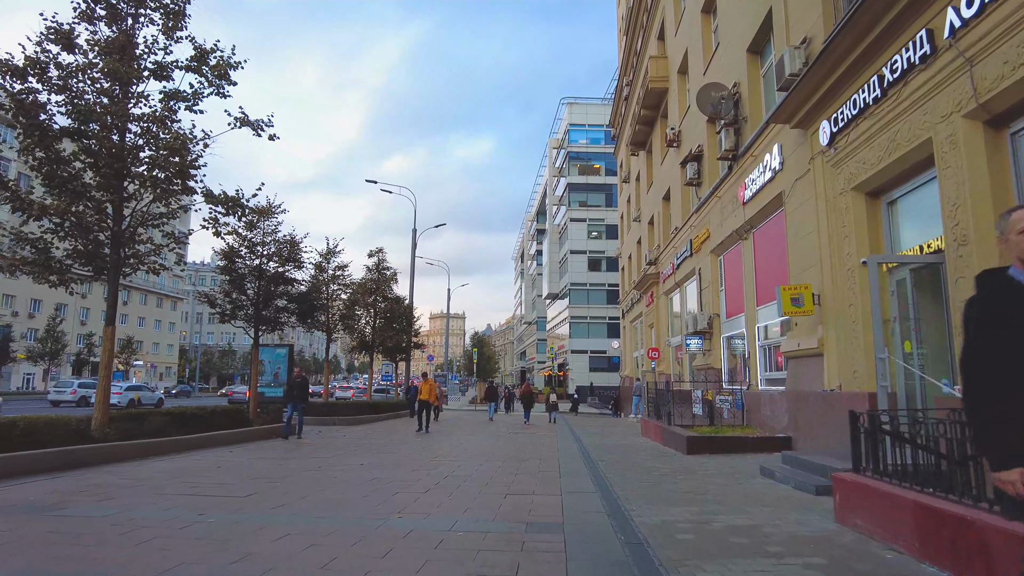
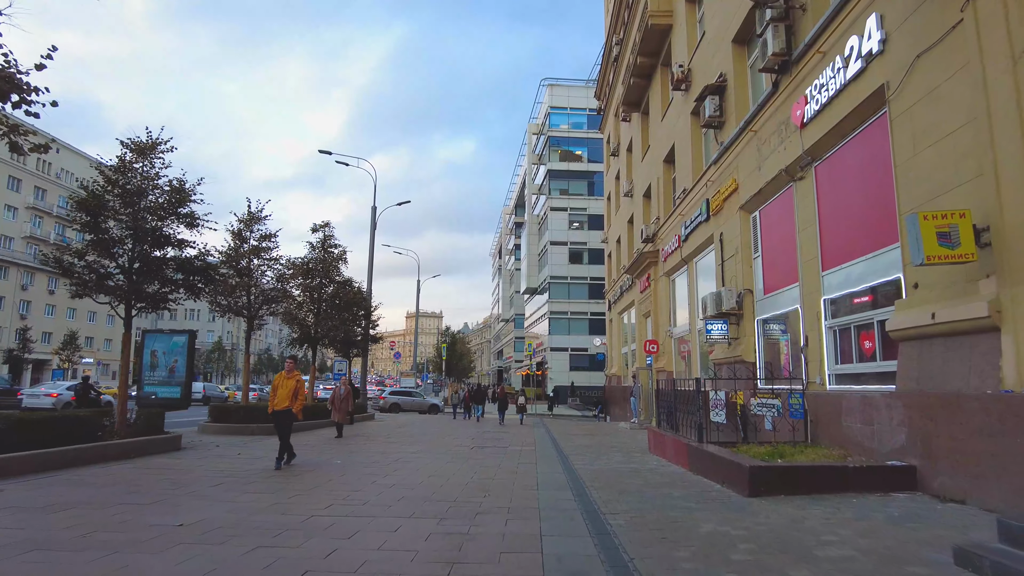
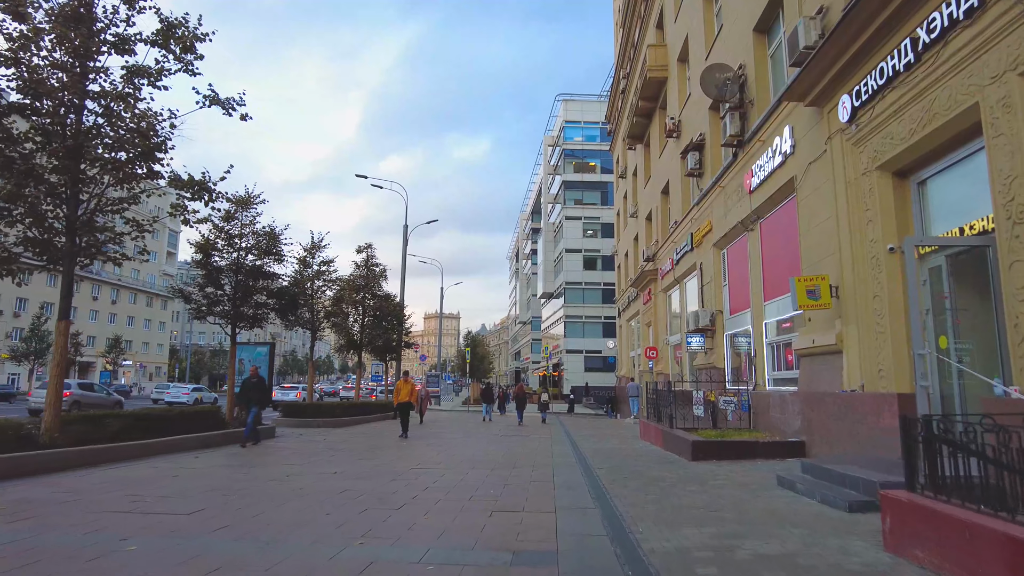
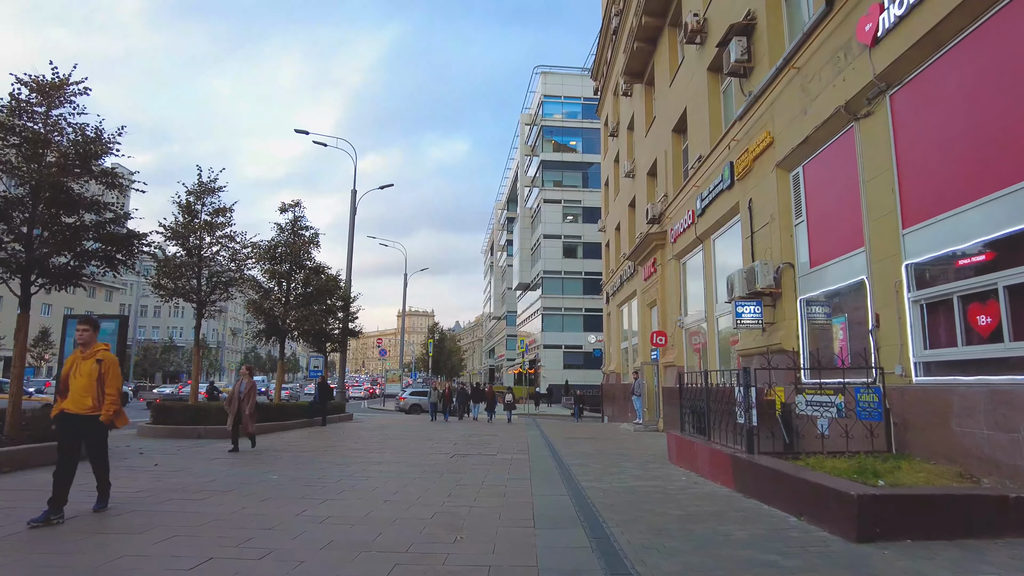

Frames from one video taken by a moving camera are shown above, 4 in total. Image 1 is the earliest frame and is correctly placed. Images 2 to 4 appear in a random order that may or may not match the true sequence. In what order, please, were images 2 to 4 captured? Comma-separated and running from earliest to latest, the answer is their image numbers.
3, 2, 4
